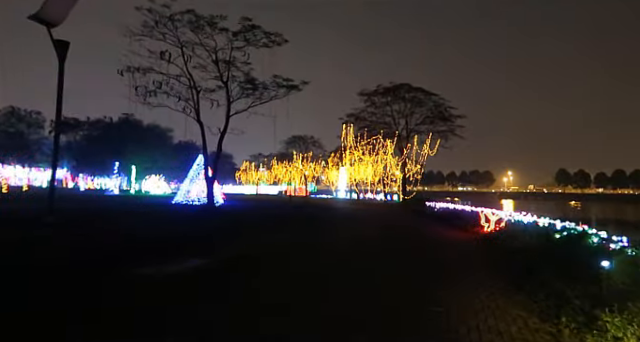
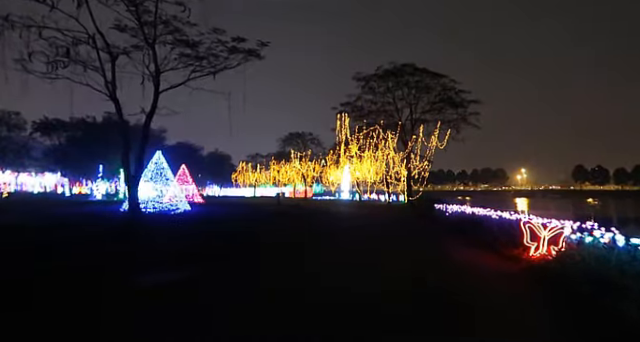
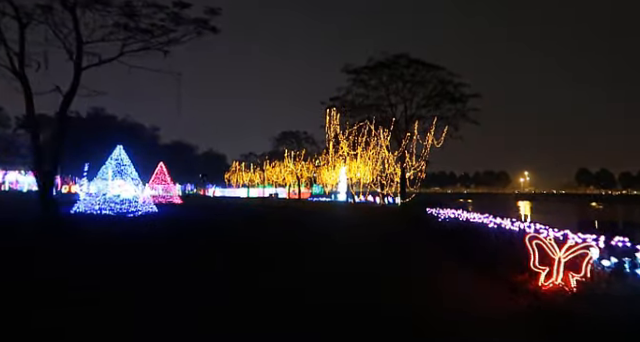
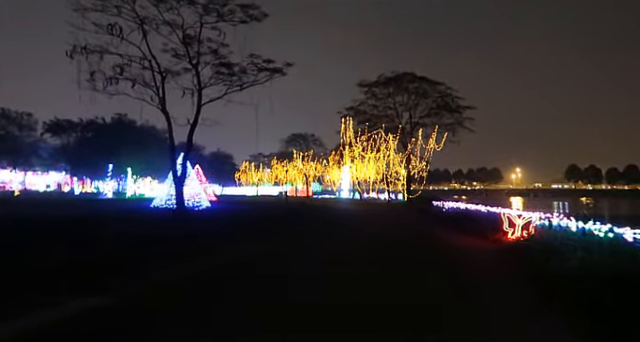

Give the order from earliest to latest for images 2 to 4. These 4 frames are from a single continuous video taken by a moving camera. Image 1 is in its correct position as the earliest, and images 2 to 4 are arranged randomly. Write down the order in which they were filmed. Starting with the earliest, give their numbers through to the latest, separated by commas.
4, 2, 3
